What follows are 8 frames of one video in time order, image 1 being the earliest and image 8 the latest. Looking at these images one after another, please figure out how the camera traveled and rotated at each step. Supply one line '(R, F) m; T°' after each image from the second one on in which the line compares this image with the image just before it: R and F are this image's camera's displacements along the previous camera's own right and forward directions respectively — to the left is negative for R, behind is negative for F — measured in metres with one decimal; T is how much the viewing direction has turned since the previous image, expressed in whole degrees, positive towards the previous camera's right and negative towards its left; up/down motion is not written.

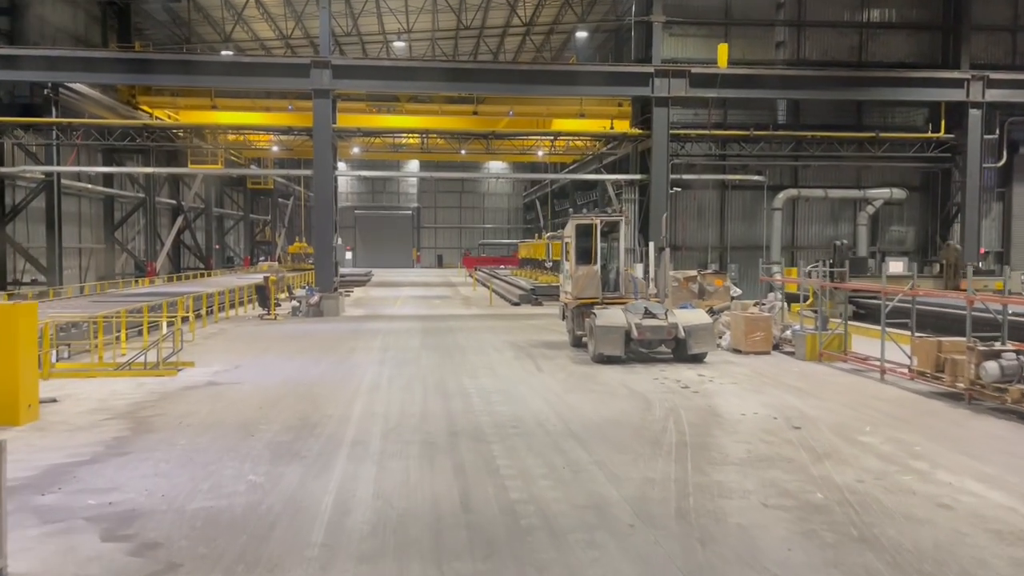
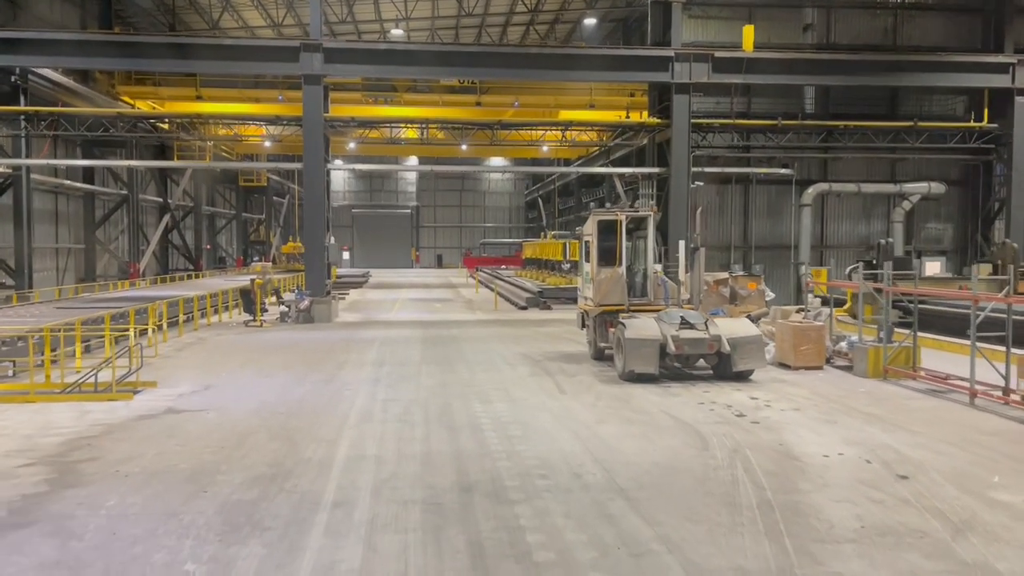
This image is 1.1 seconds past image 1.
(-0.3, +1.9) m; 0°
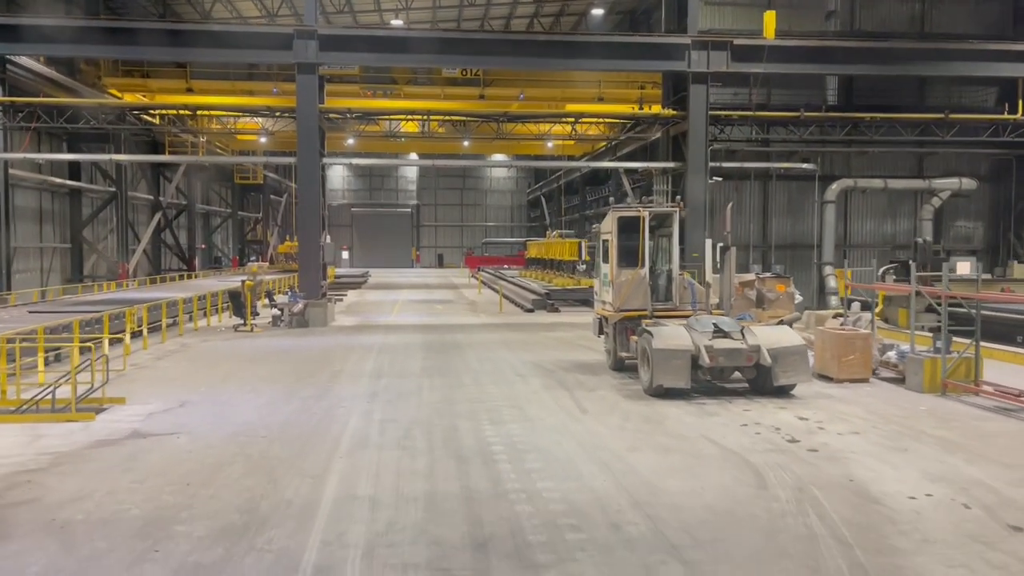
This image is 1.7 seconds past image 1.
(-0.2, +1.3) m; 0°
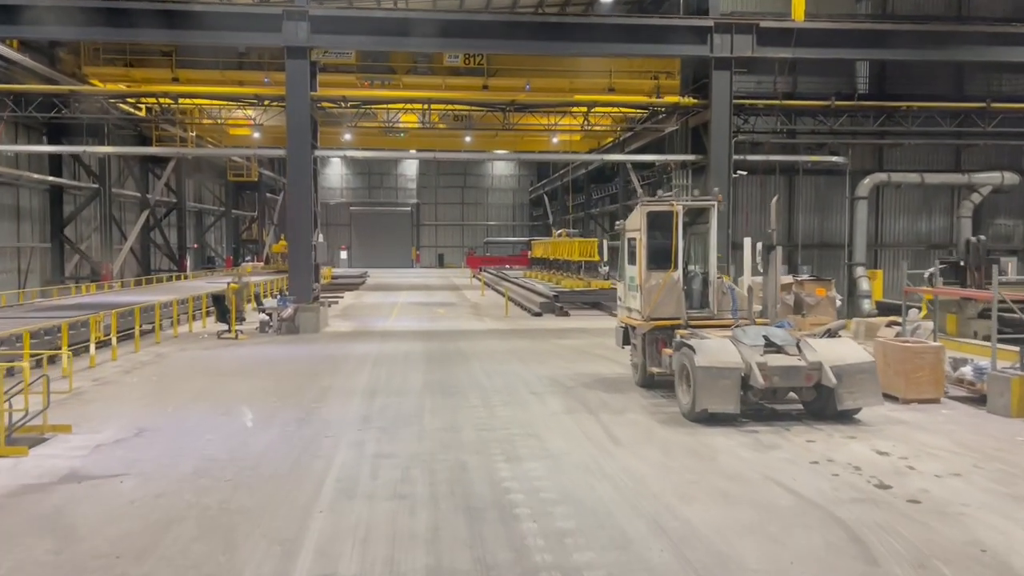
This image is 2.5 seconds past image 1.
(-0.2, +1.6) m; 0°
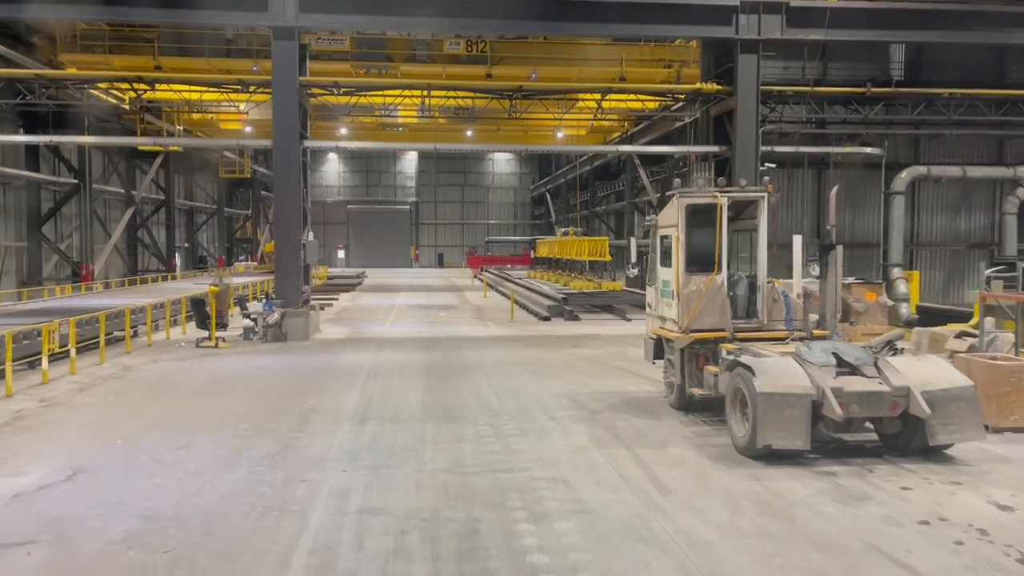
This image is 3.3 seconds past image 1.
(-0.2, +1.6) m; 0°
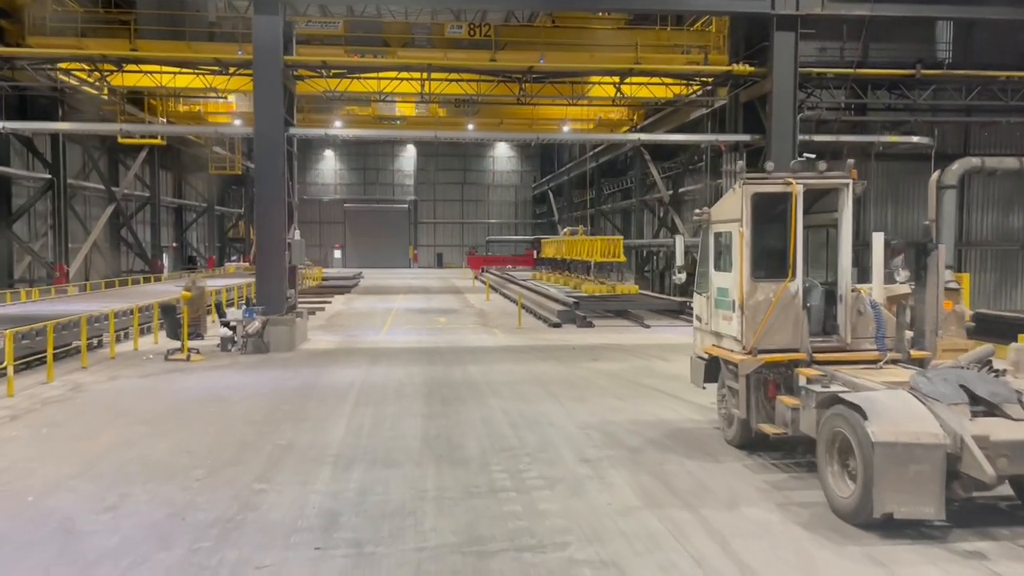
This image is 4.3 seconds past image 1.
(-0.2, +1.8) m; 0°
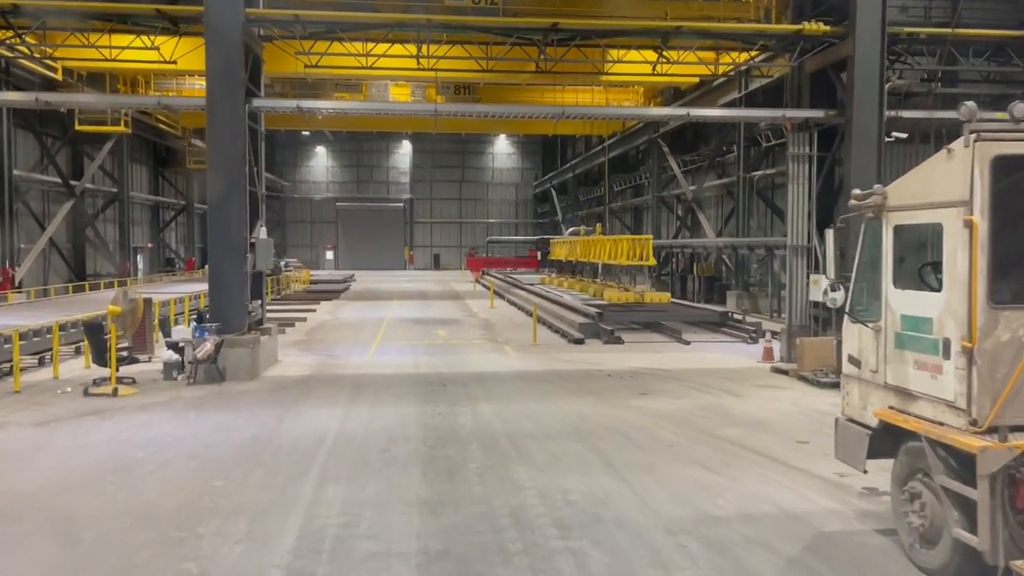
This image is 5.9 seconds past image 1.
(-0.4, +3.1) m; 0°
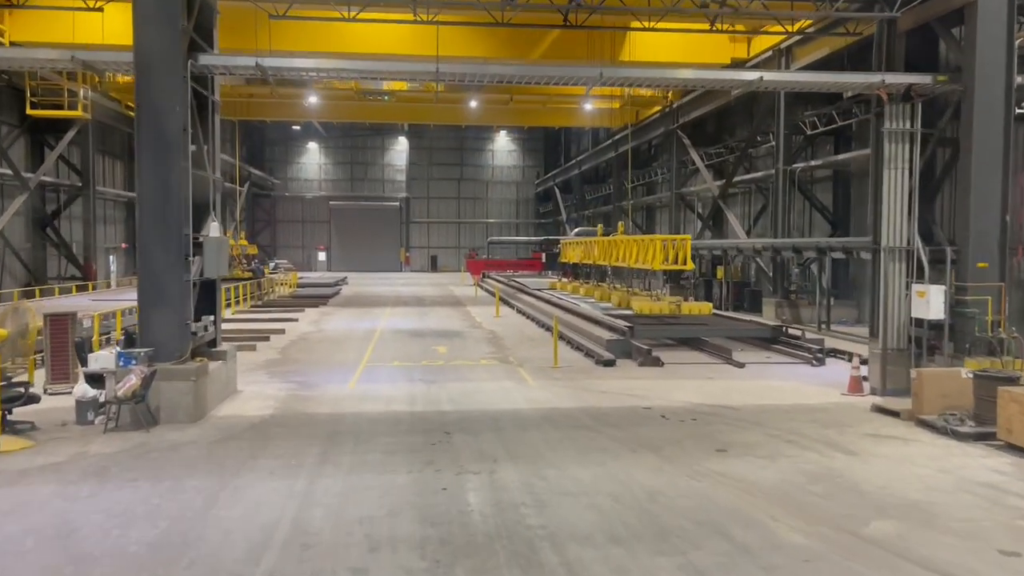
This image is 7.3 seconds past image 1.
(-0.4, +2.9) m; 0°
